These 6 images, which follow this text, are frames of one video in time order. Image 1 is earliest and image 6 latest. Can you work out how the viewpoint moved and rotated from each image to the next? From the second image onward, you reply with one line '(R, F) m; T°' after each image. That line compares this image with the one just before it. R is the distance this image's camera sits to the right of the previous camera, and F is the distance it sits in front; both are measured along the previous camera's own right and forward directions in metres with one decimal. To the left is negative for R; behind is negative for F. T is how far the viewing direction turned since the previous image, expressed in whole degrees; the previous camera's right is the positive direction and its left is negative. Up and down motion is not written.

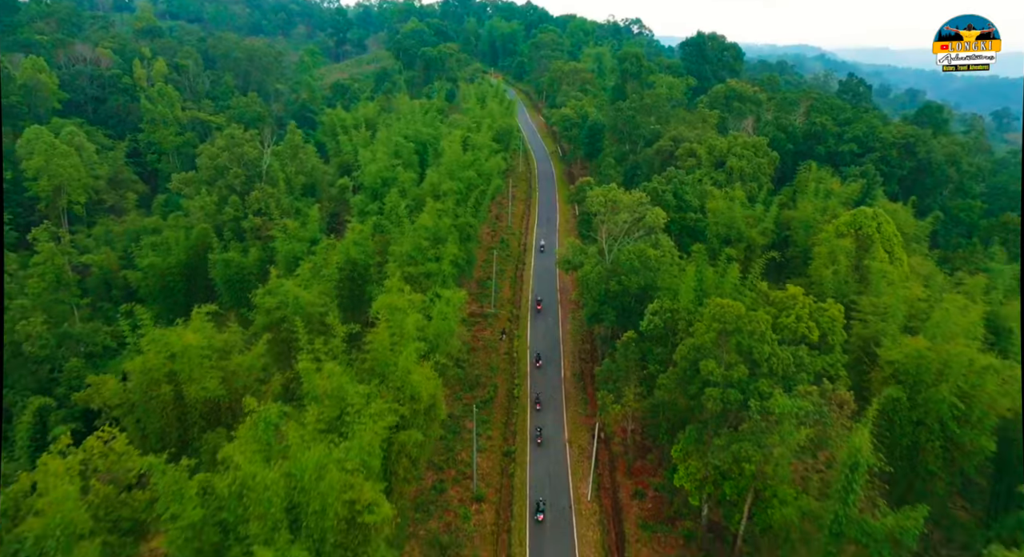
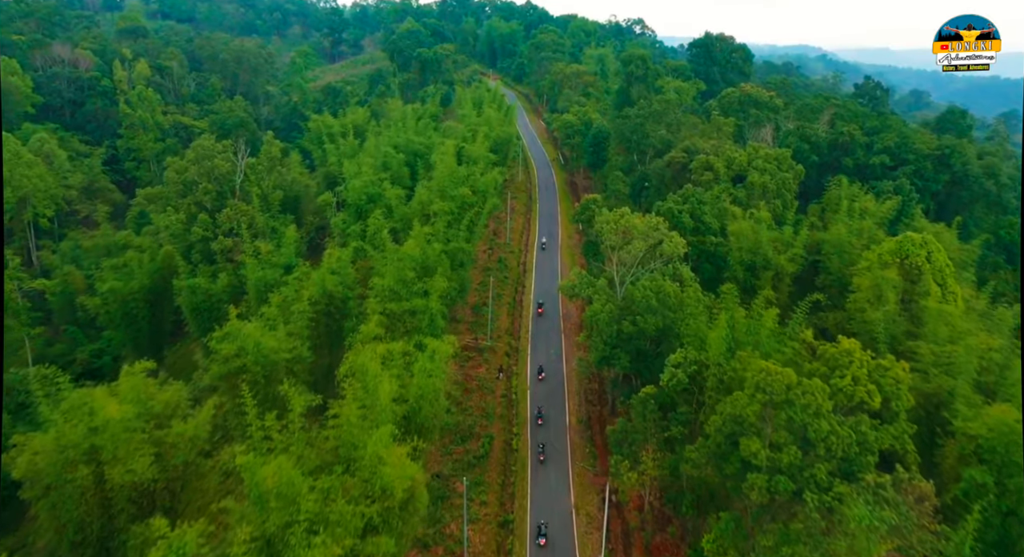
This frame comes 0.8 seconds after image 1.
(+0.1, +3.9) m; 0°
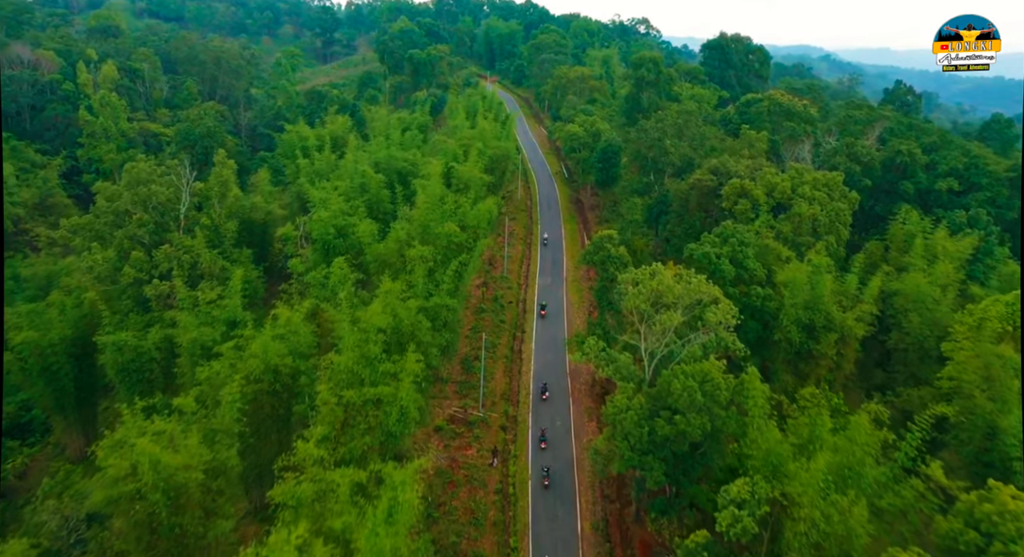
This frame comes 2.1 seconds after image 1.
(+0.1, +6.4) m; 0°
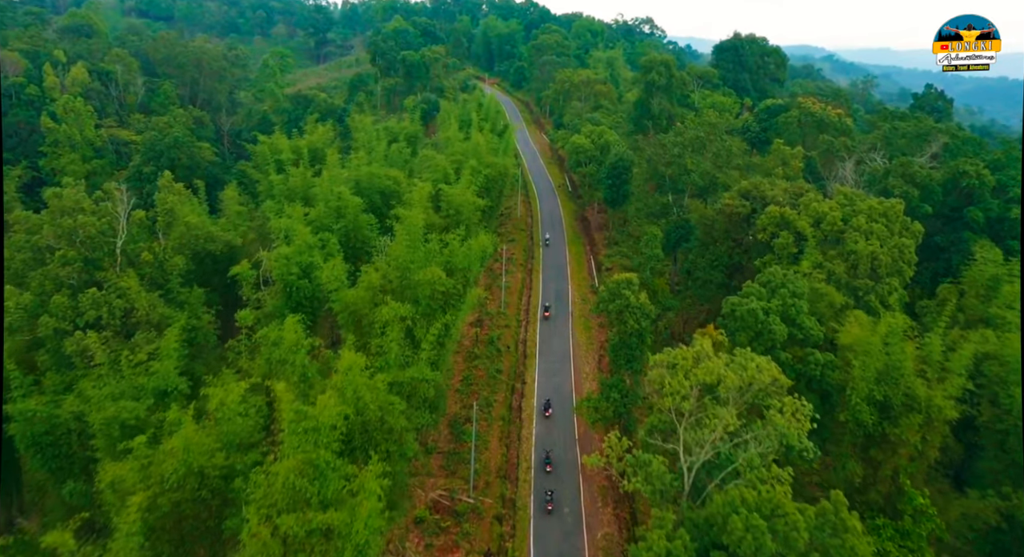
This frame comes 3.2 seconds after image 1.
(+0.1, +5.2) m; 0°
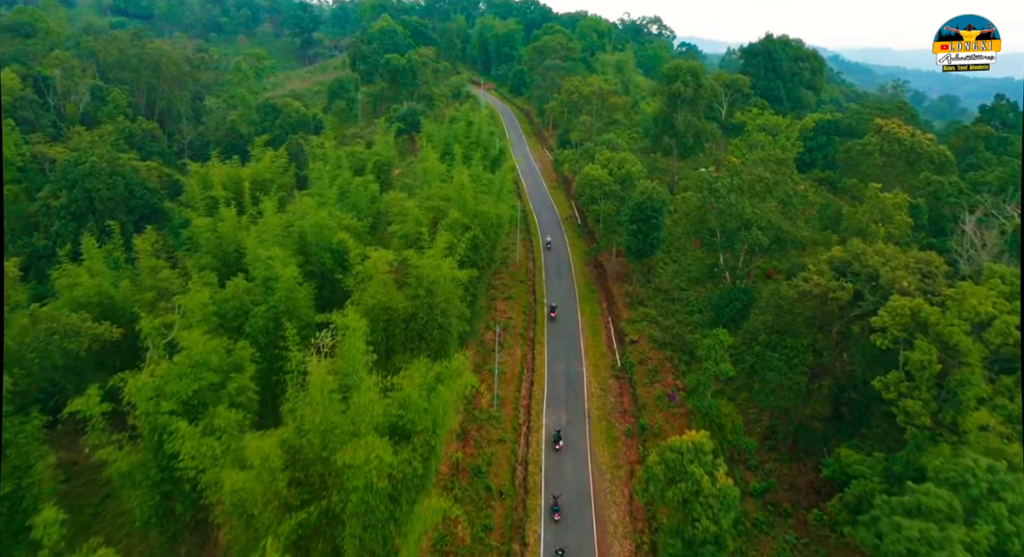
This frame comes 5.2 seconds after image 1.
(+0.1, +9.6) m; 0°
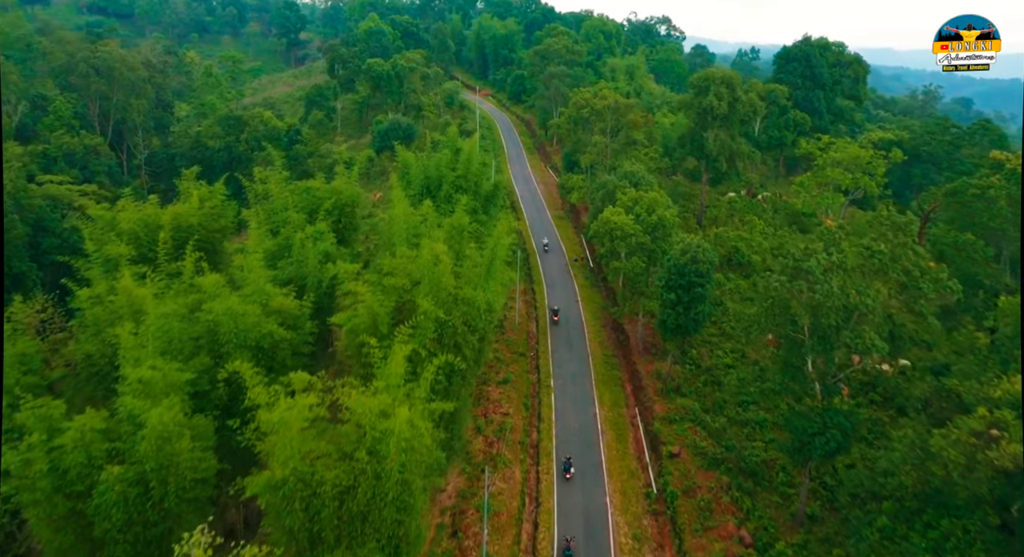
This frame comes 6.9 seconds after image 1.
(+0.1, +8.5) m; 0°
